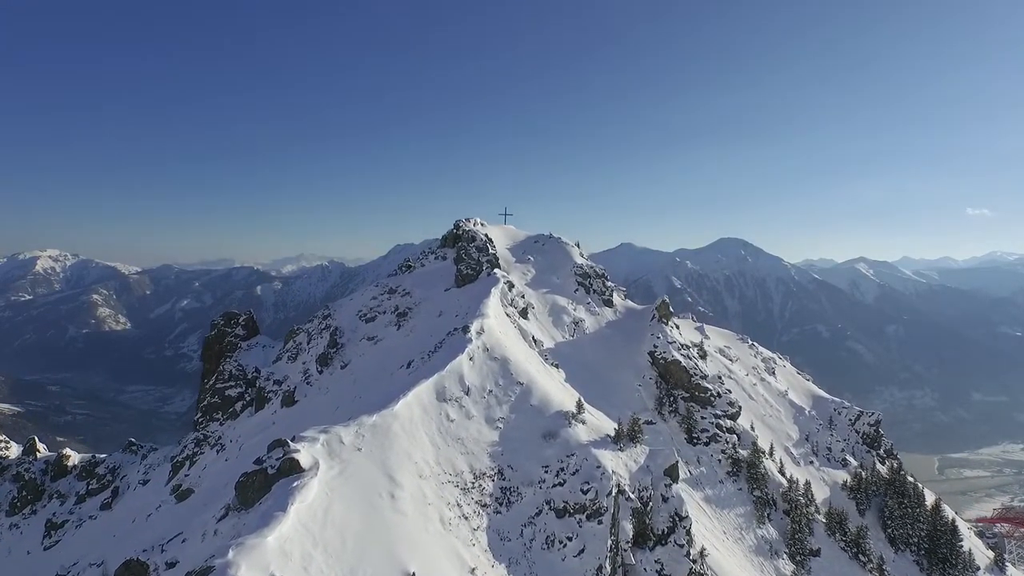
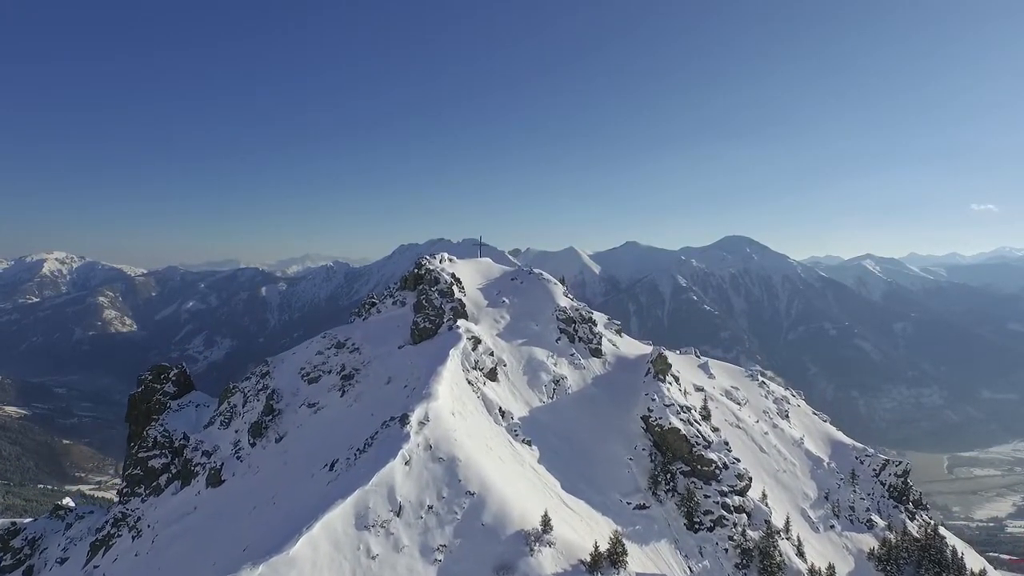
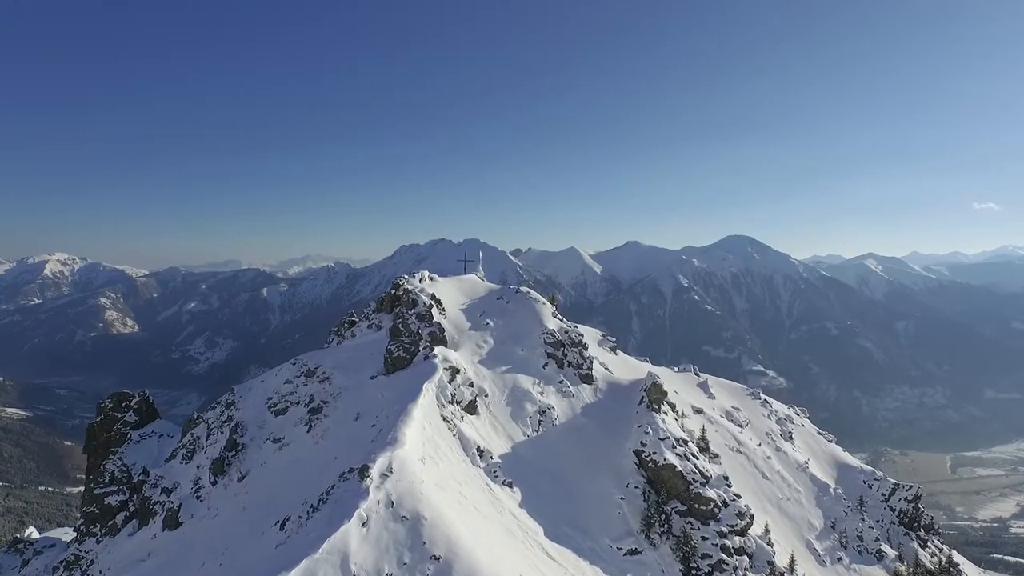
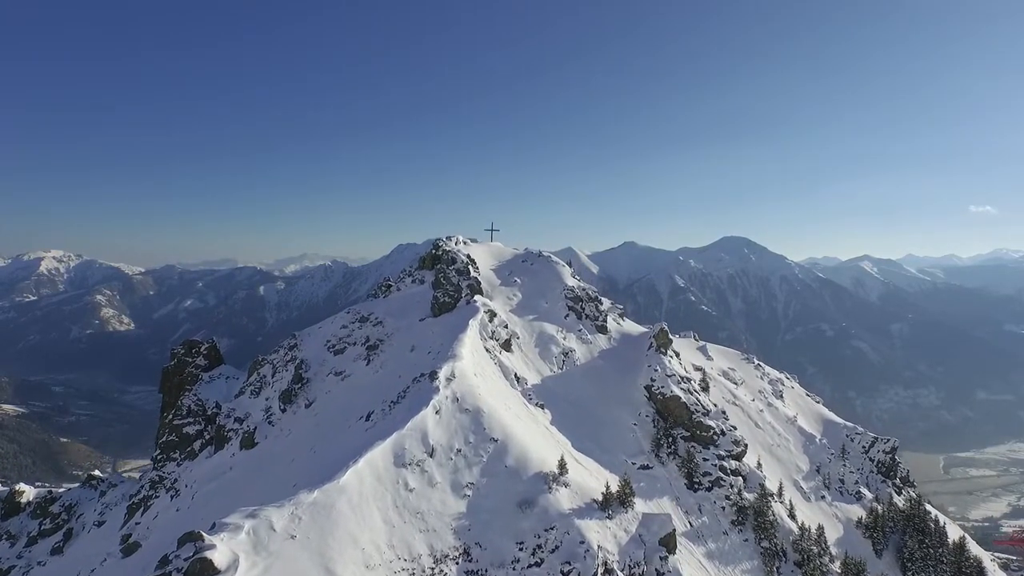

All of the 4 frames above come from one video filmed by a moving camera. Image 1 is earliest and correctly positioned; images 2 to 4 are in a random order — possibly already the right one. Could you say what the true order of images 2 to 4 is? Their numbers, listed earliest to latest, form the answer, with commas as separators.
4, 2, 3
